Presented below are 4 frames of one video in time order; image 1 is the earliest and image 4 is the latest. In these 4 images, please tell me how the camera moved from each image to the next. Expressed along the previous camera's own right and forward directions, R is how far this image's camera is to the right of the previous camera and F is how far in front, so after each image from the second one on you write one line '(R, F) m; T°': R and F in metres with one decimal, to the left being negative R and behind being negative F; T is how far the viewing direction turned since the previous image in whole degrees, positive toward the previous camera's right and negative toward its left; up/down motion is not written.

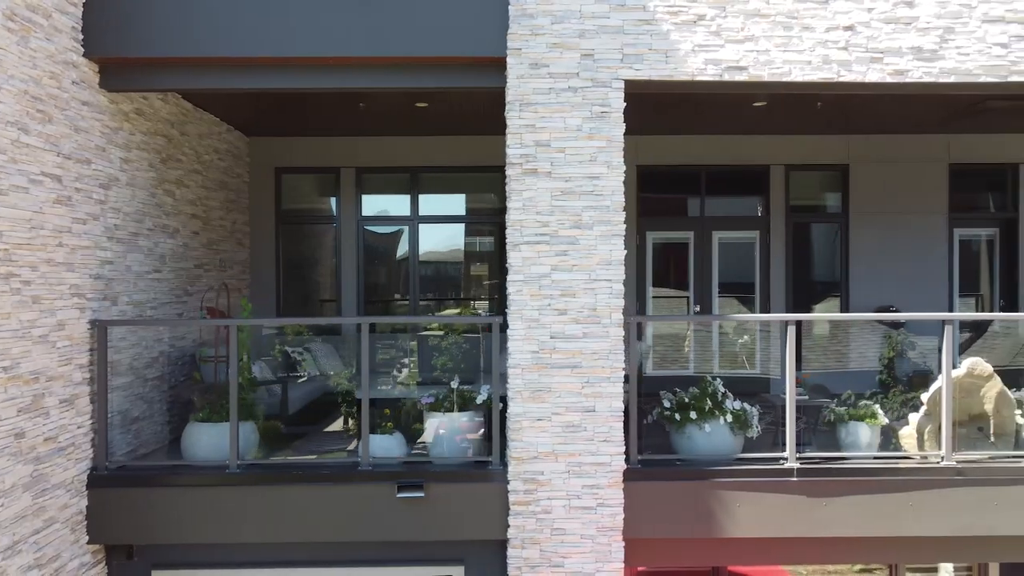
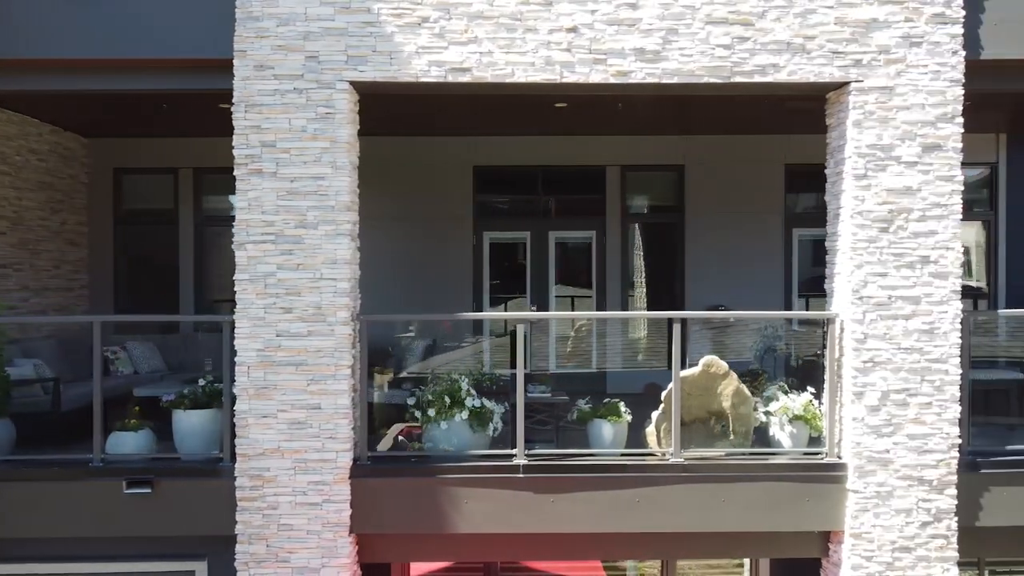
(+1.4, -0.1) m; 0°
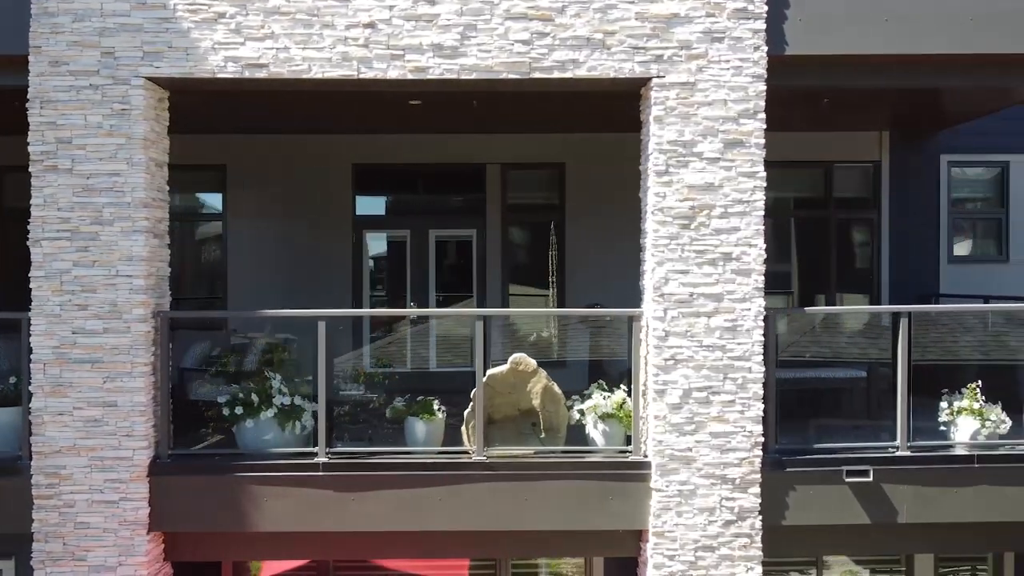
(+1.0, 0.0) m; 0°
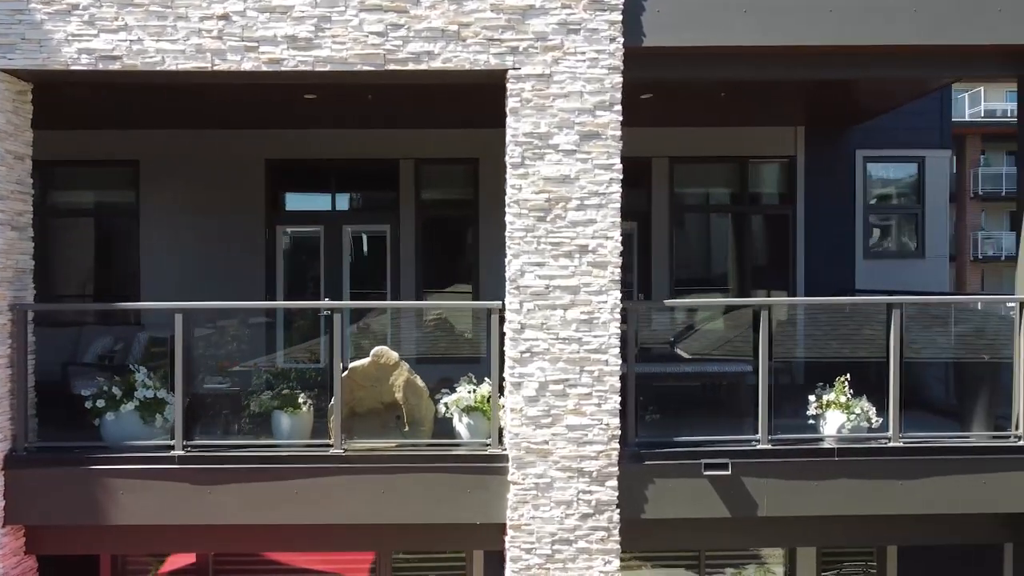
(+0.7, 0.0) m; 0°
